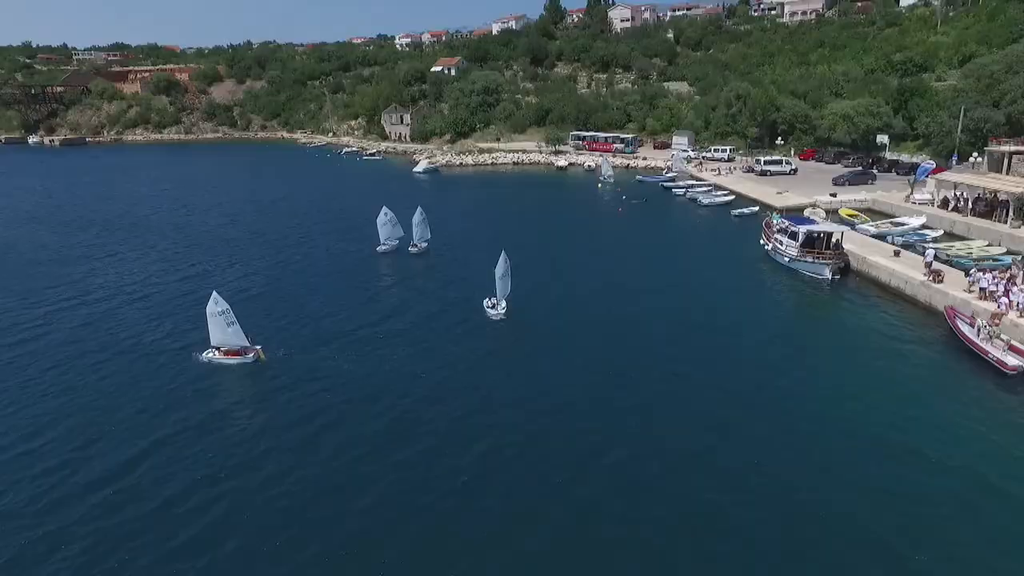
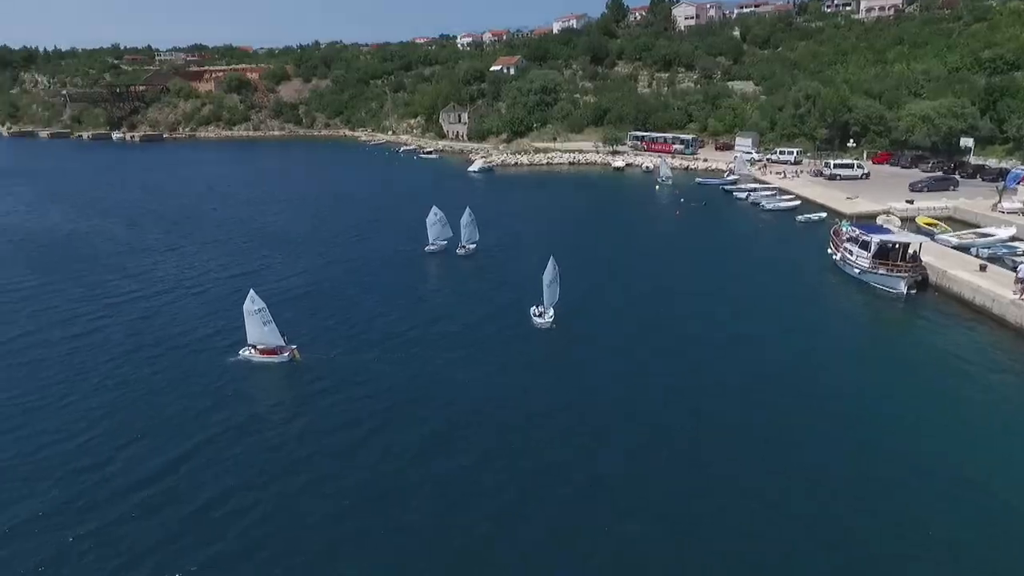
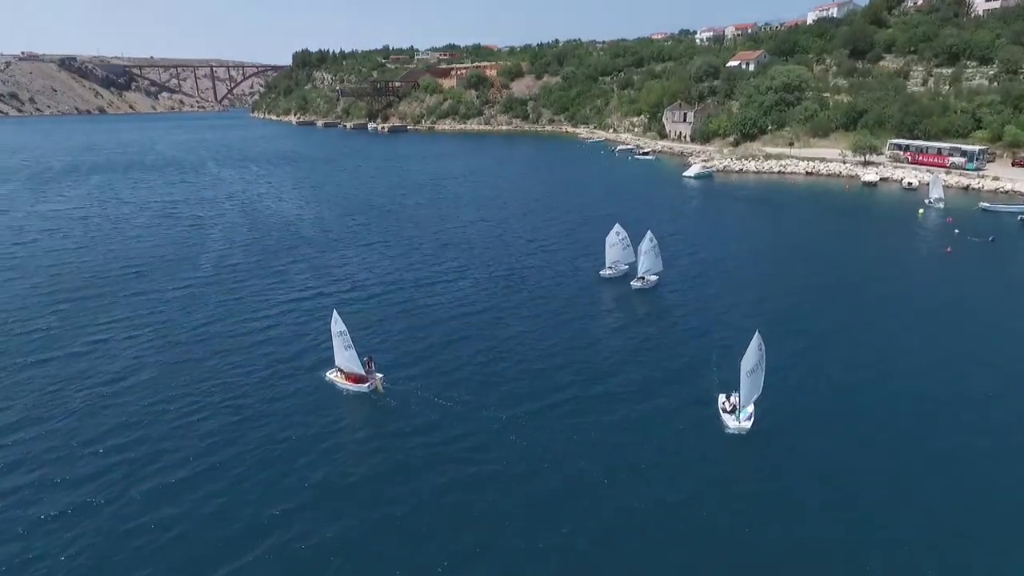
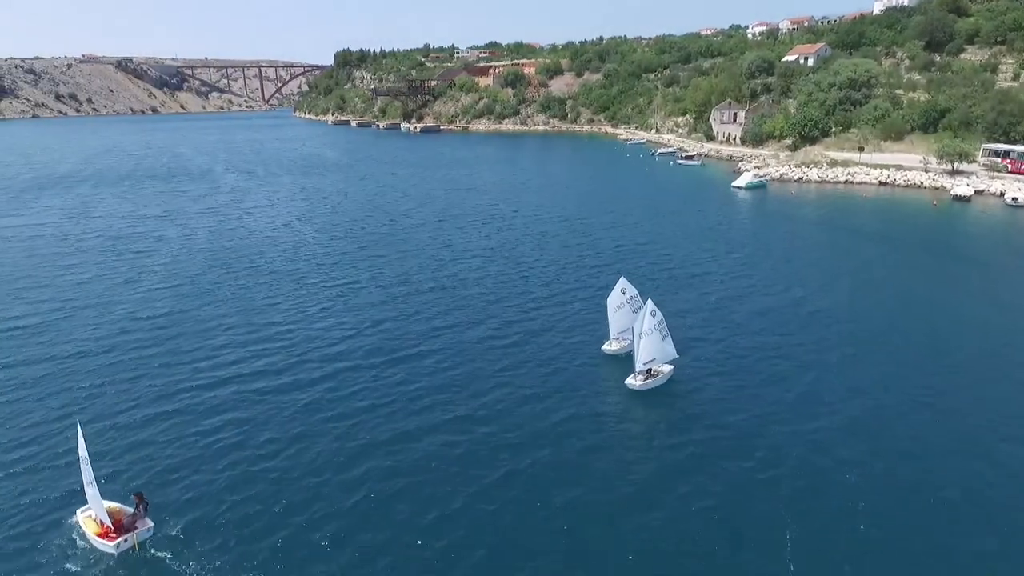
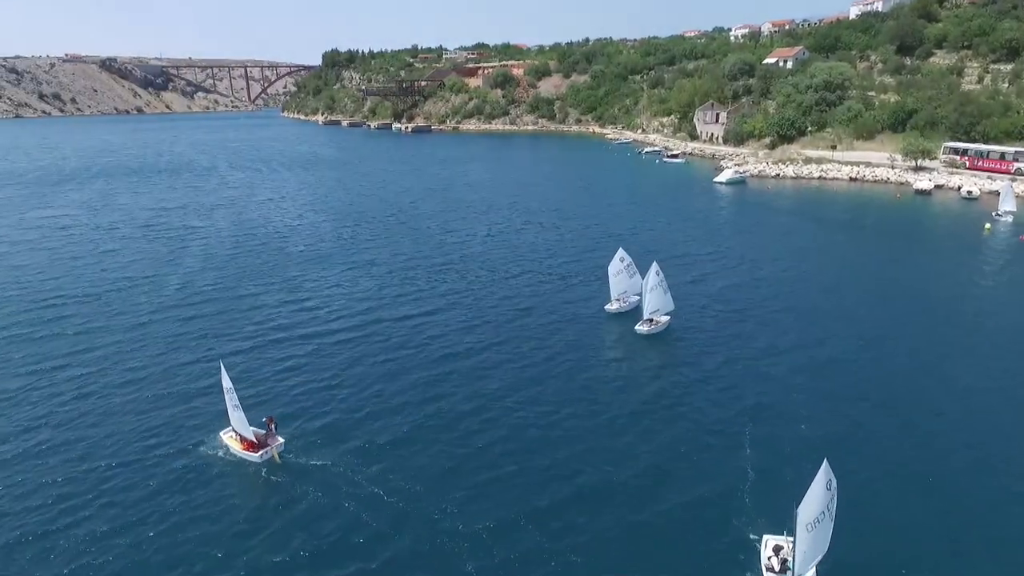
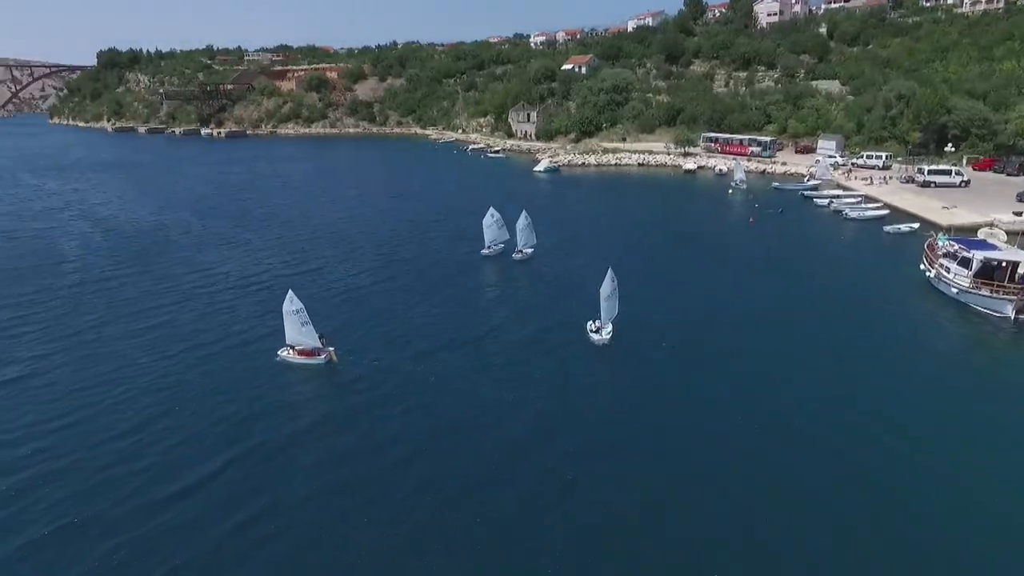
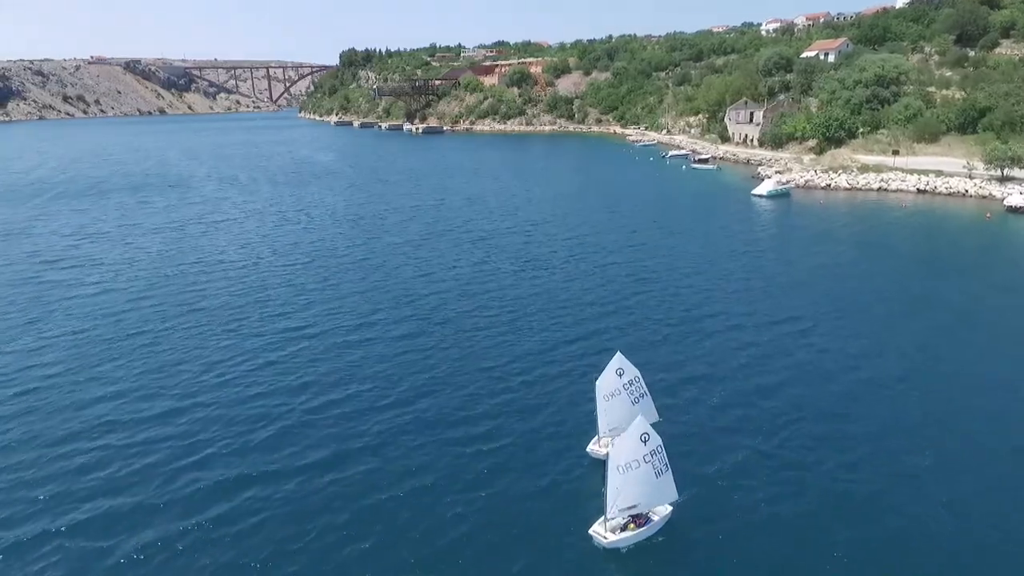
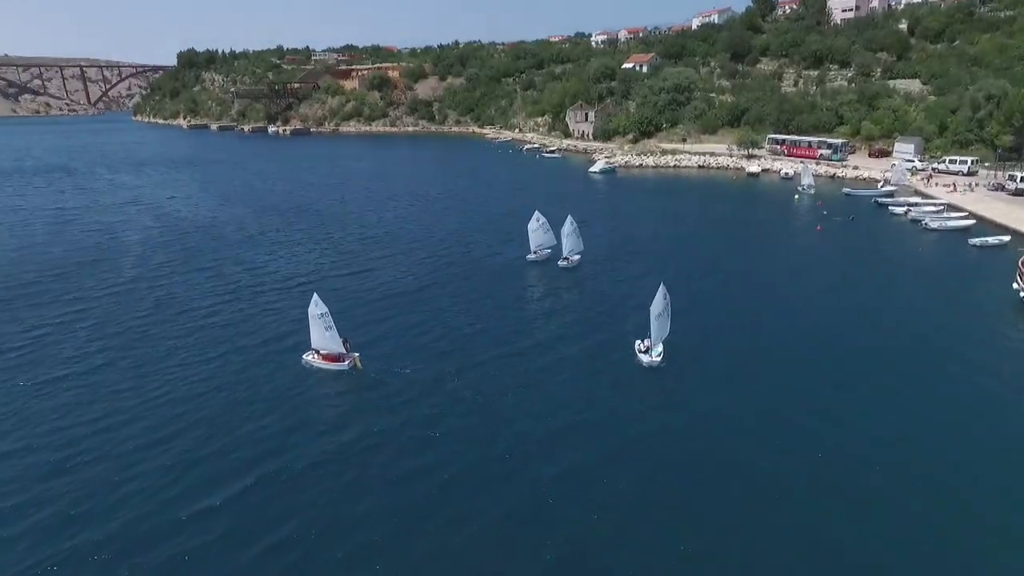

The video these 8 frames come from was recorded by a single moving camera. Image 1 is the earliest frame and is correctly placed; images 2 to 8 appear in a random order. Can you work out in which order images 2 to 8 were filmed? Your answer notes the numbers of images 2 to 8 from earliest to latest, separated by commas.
2, 6, 8, 3, 5, 4, 7
